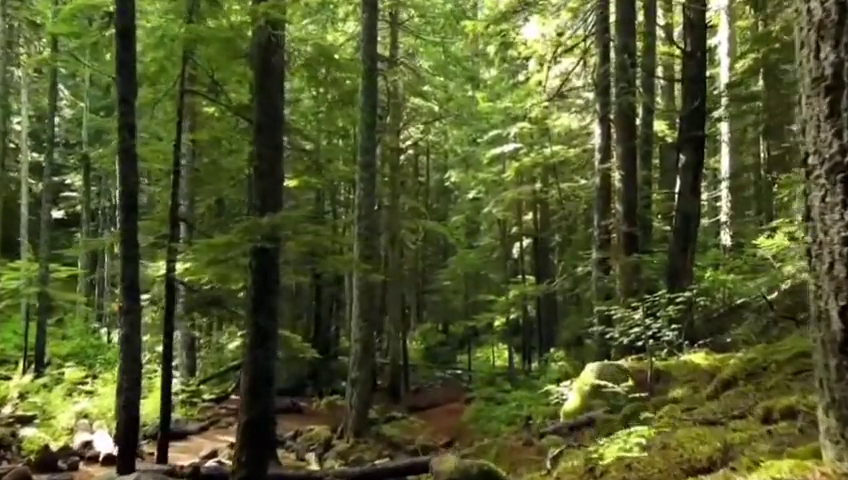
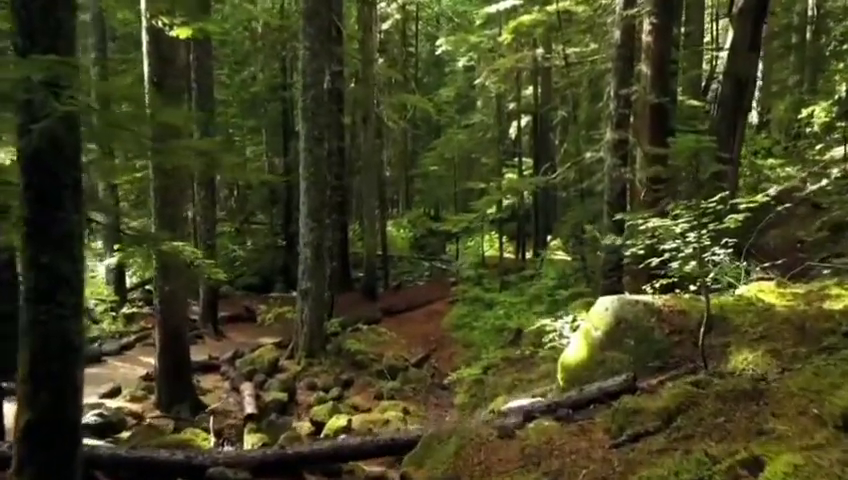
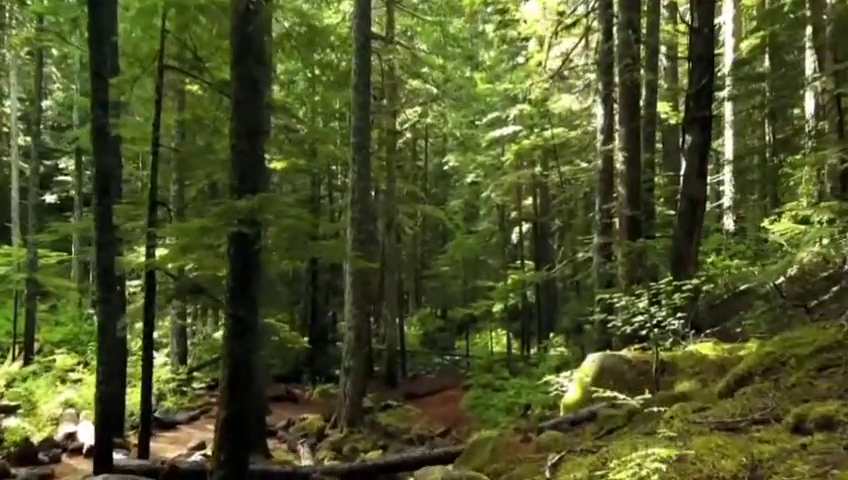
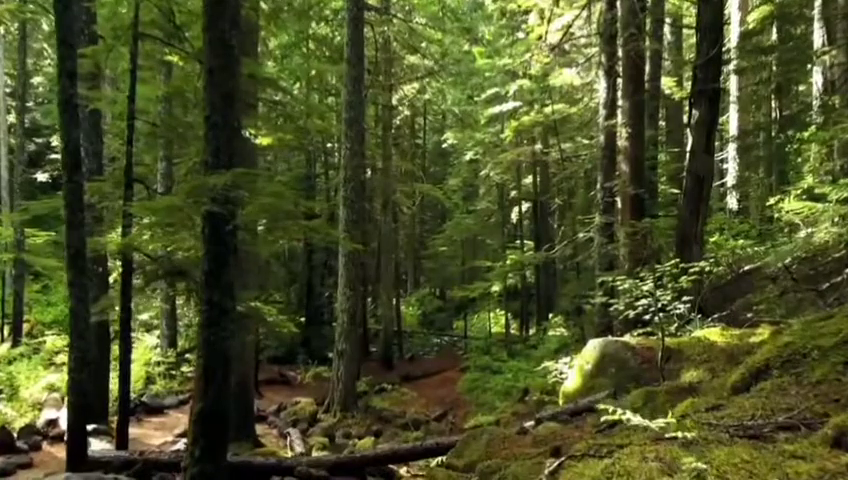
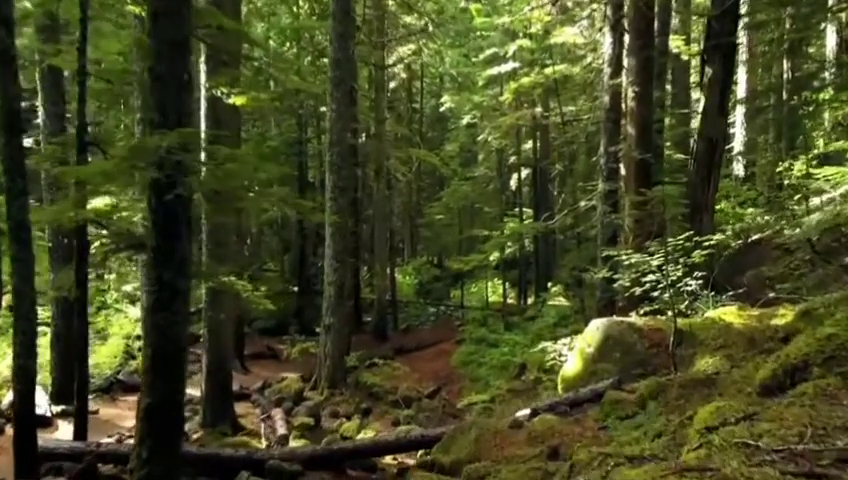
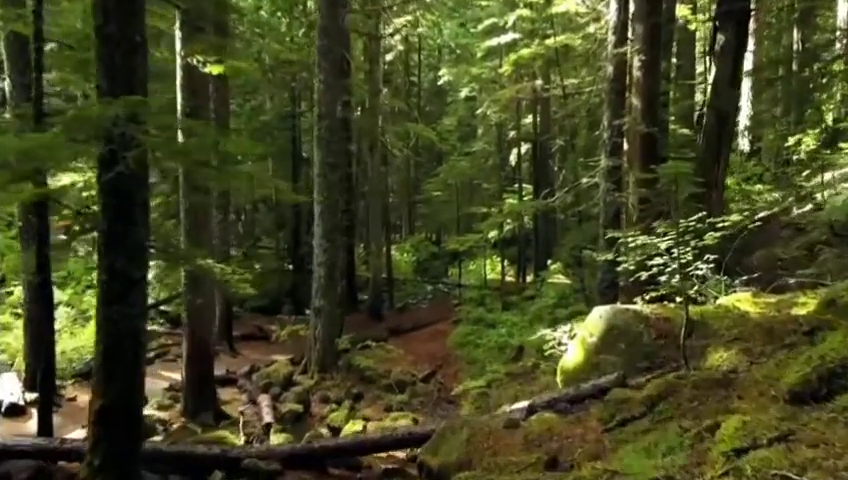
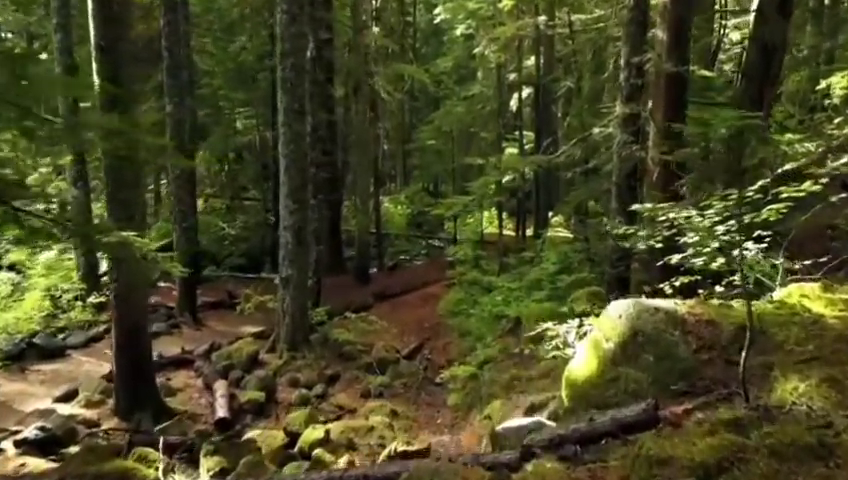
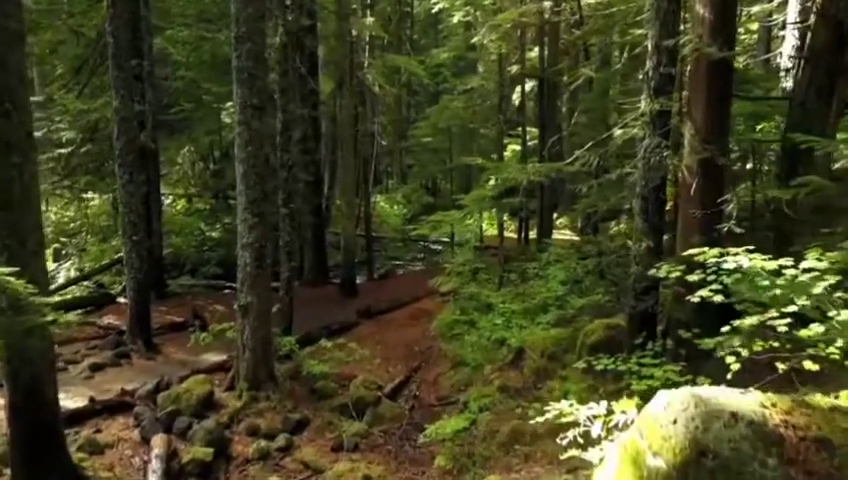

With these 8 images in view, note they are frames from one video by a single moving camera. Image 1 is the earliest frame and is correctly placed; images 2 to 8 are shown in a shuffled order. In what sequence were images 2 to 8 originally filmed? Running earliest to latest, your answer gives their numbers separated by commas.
3, 4, 5, 6, 2, 7, 8
